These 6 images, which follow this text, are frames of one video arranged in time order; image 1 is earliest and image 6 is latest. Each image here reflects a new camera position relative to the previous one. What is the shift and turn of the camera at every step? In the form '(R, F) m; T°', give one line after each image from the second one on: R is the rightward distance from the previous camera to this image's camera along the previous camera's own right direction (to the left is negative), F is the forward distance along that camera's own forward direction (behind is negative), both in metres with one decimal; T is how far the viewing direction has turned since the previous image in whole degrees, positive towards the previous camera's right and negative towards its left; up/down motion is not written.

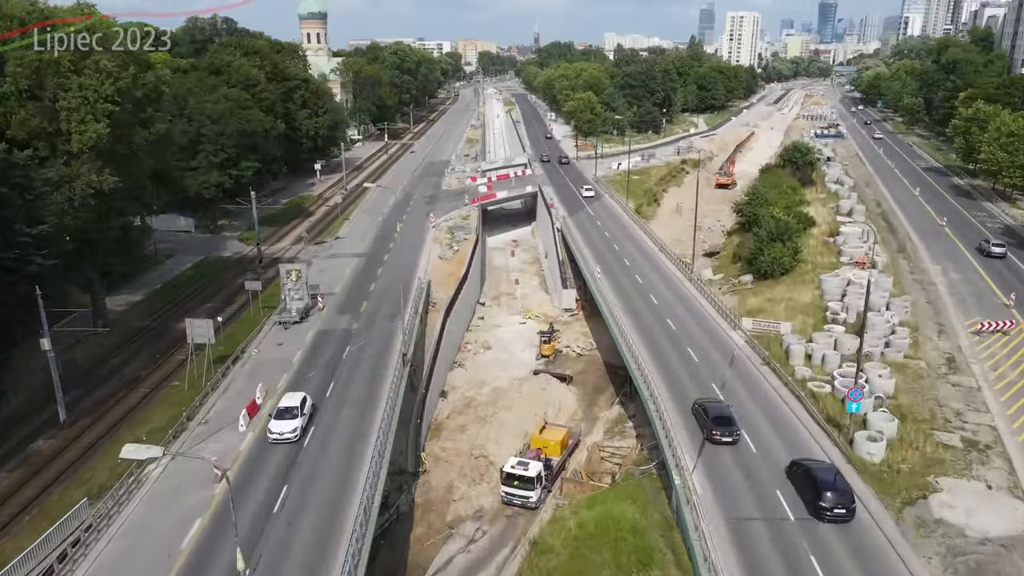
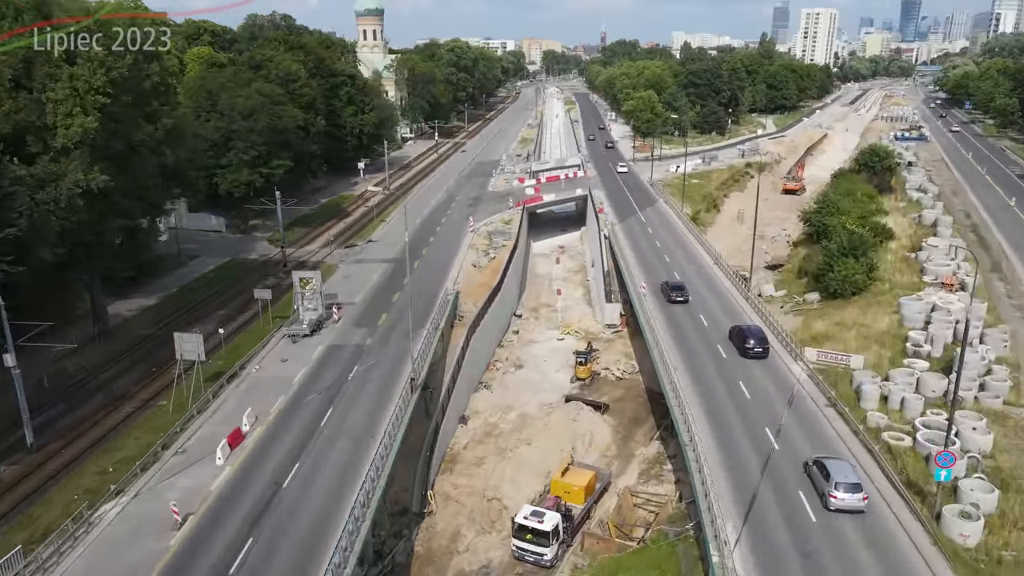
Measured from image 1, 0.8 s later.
(+1.5, +4.3) m; -5°
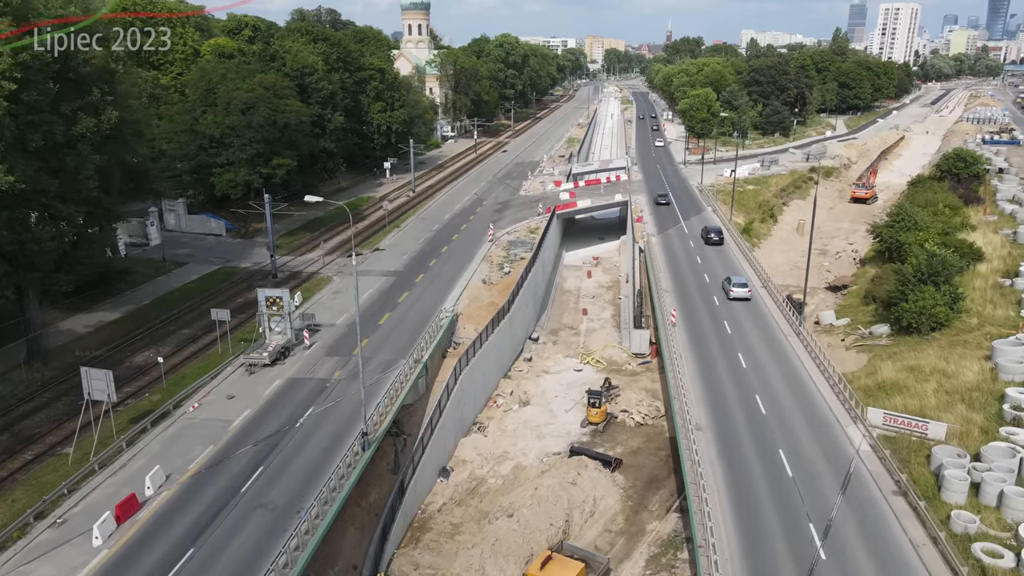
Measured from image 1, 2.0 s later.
(+2.7, +6.4) m; -5°
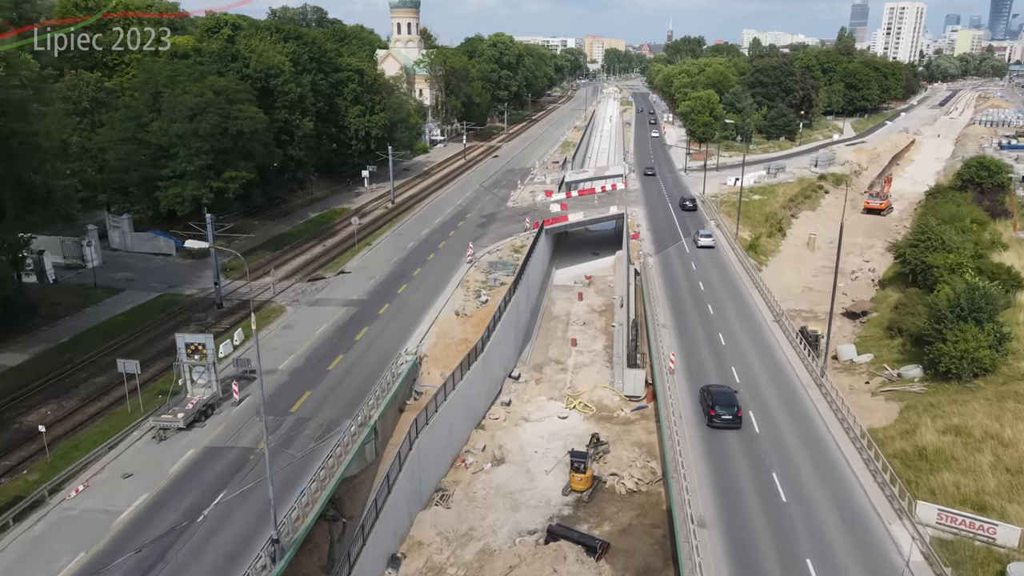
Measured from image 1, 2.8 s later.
(+1.3, +5.5) m; 0°
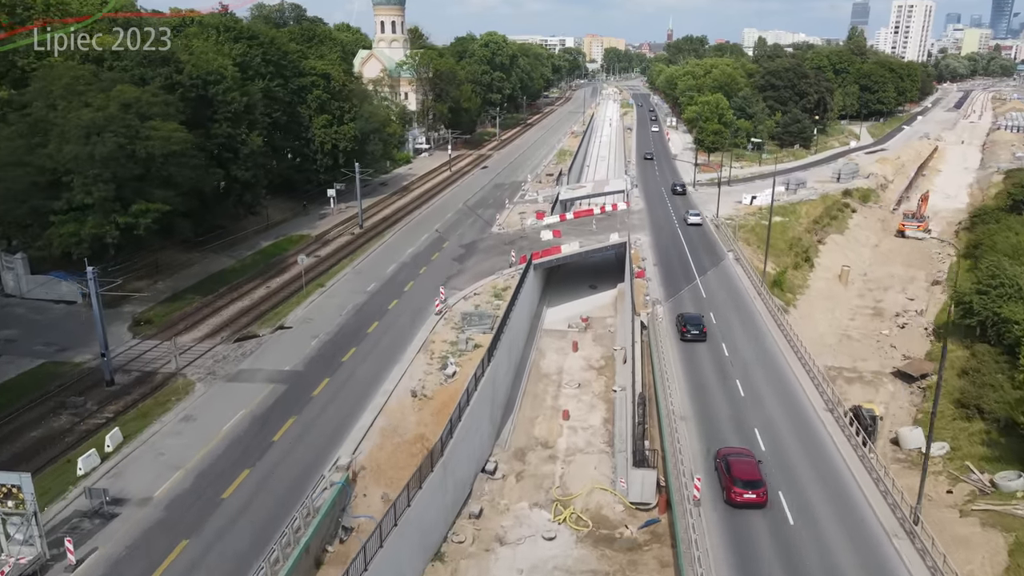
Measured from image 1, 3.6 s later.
(+1.1, +8.9) m; 0°
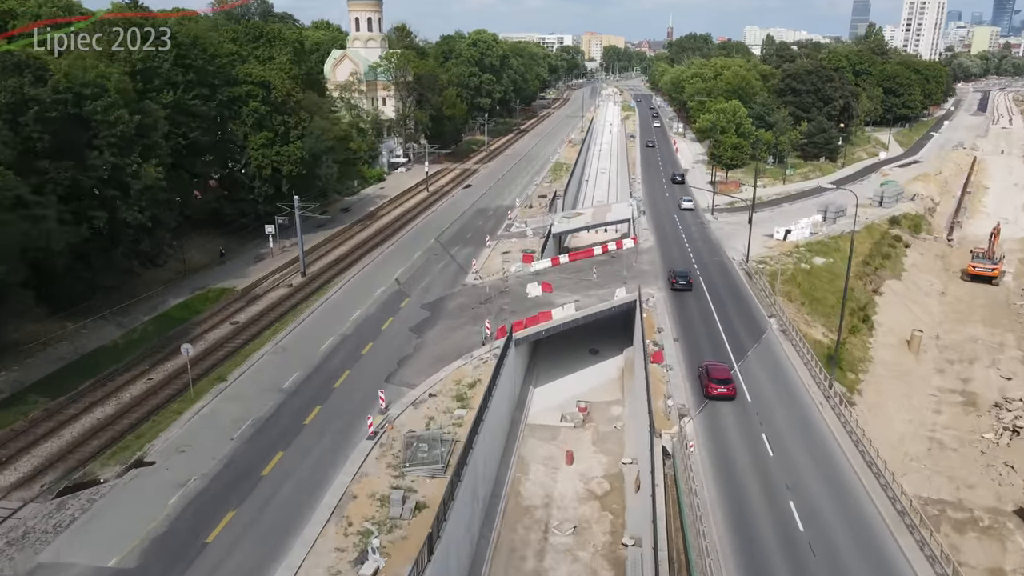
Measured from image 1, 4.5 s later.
(+1.3, +12.1) m; 0°
